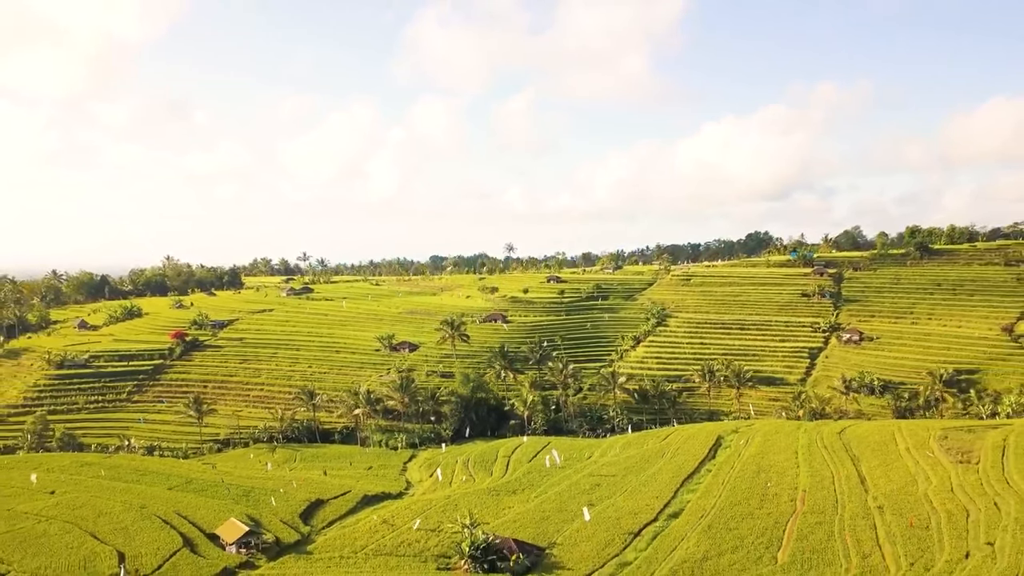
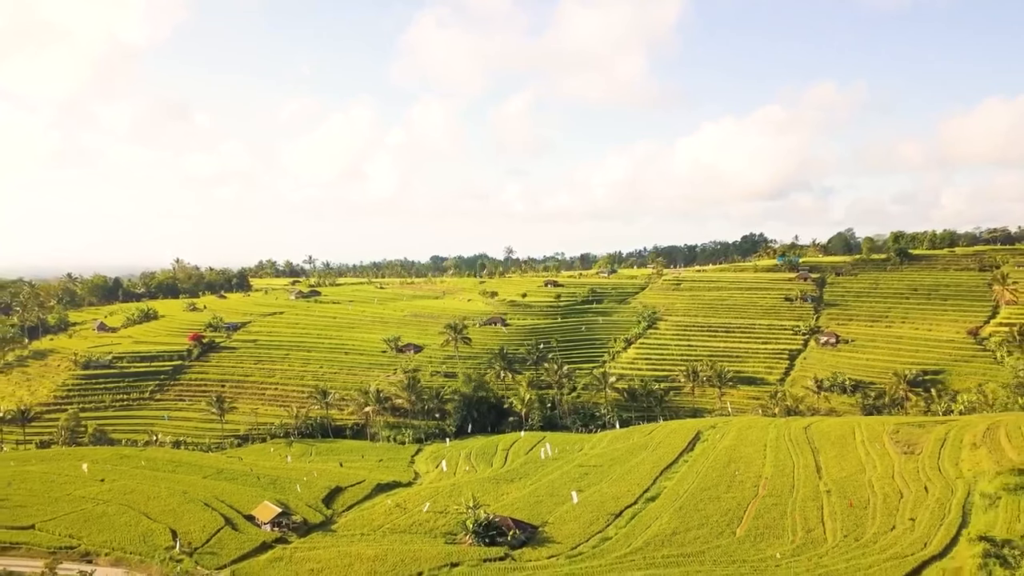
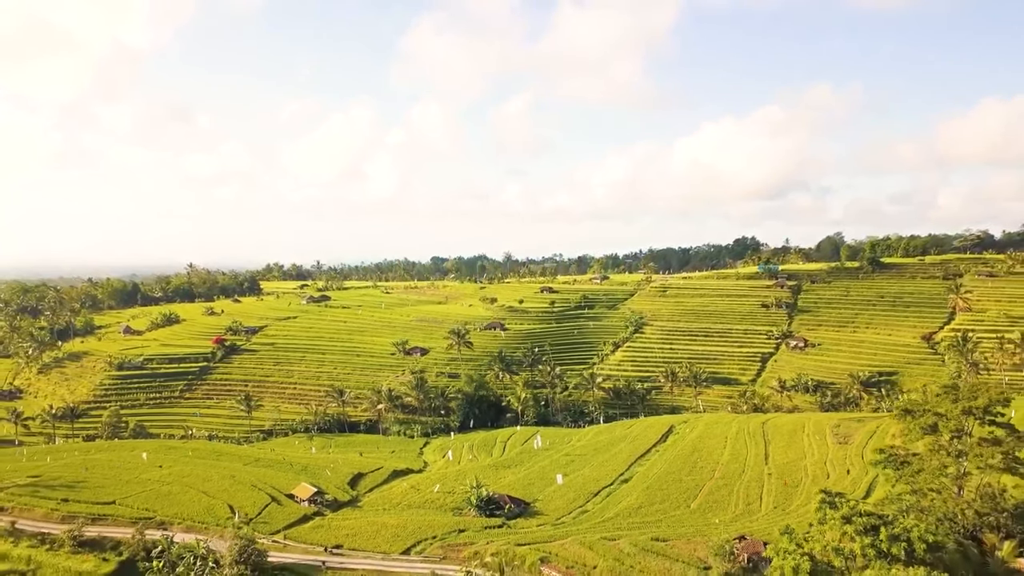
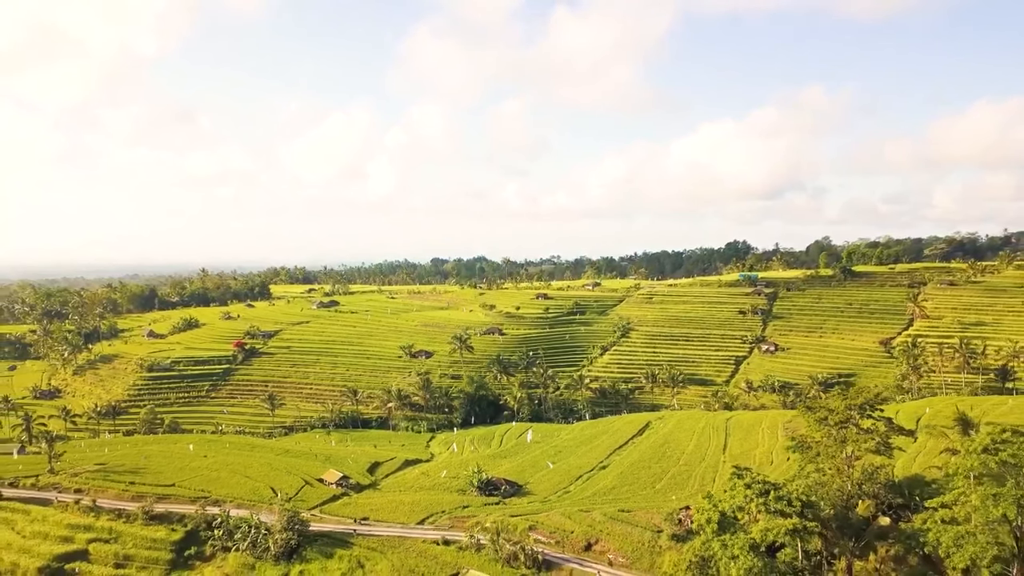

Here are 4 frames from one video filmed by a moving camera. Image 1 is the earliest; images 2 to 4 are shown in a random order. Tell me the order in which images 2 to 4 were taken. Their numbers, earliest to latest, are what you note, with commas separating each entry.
2, 3, 4
